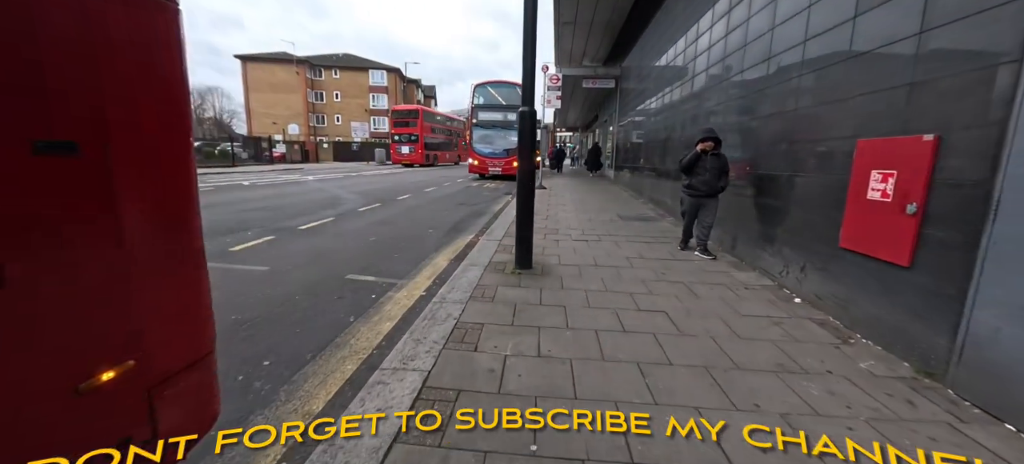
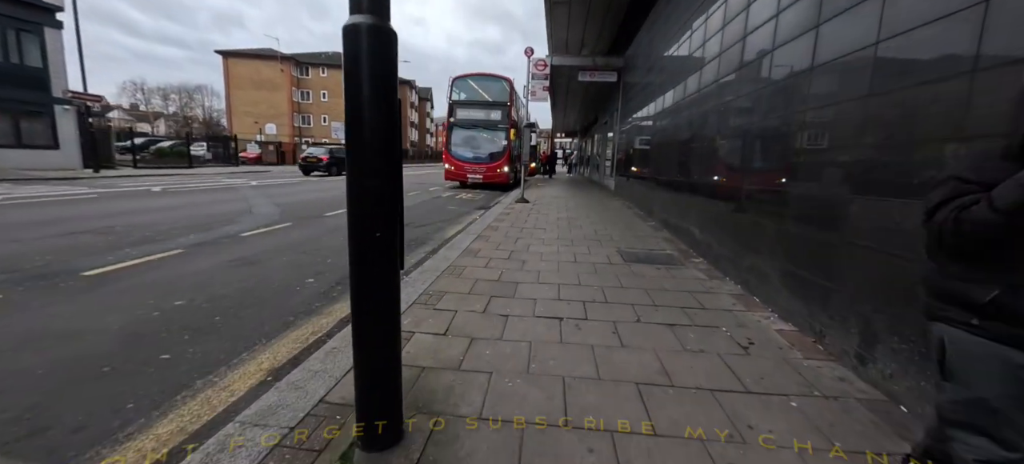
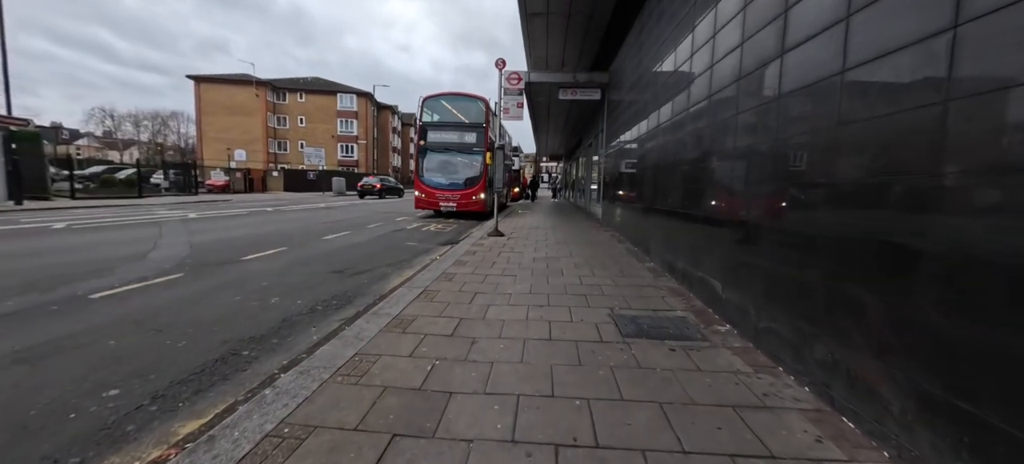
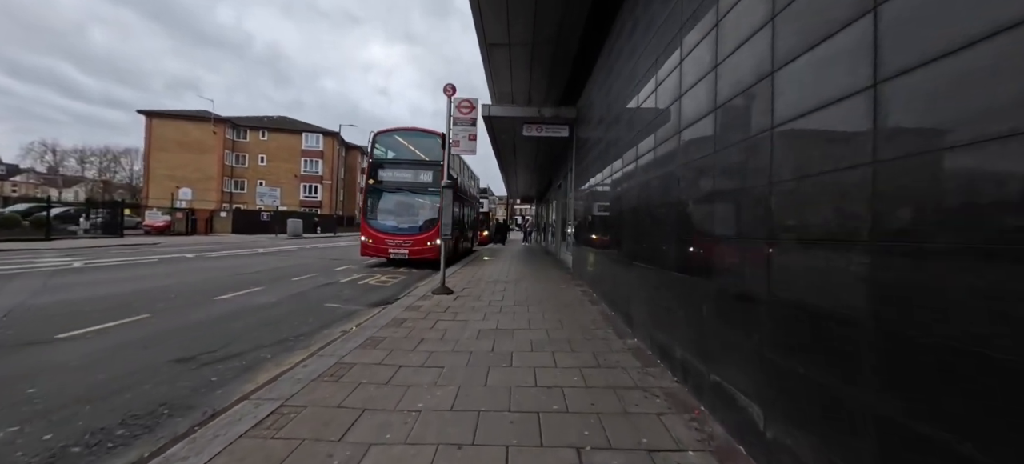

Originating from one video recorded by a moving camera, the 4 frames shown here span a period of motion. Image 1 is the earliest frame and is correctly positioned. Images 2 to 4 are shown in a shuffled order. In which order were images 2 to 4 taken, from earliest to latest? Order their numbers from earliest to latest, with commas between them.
2, 3, 4
